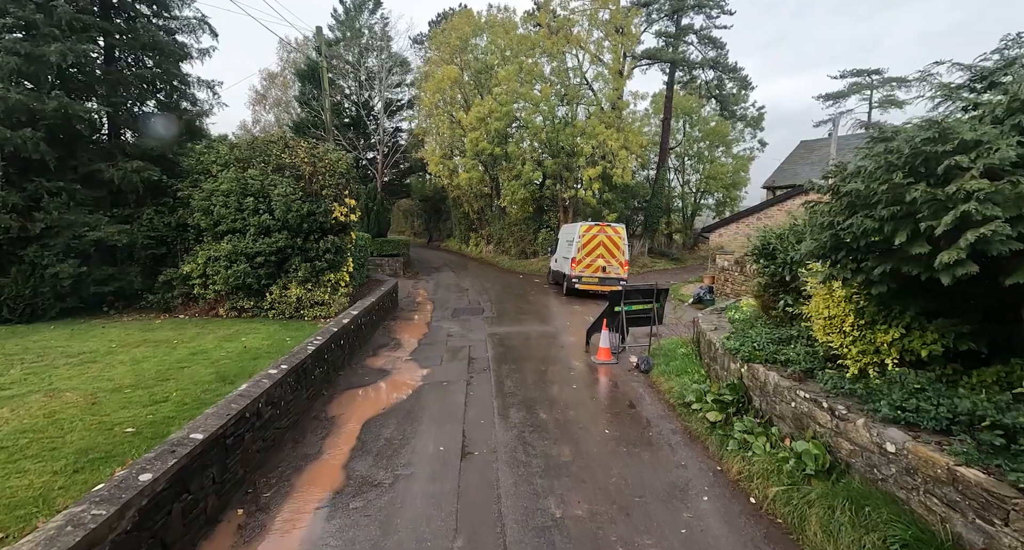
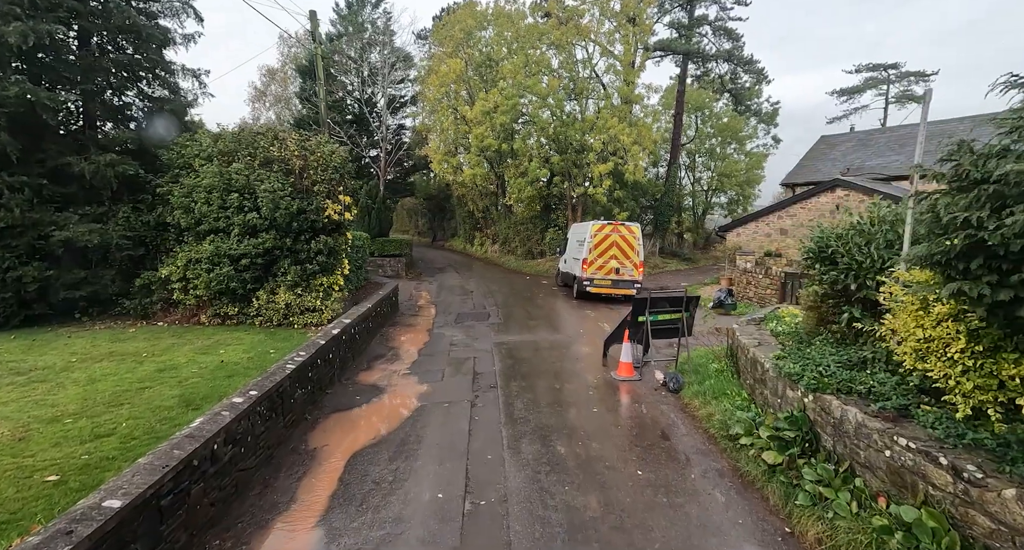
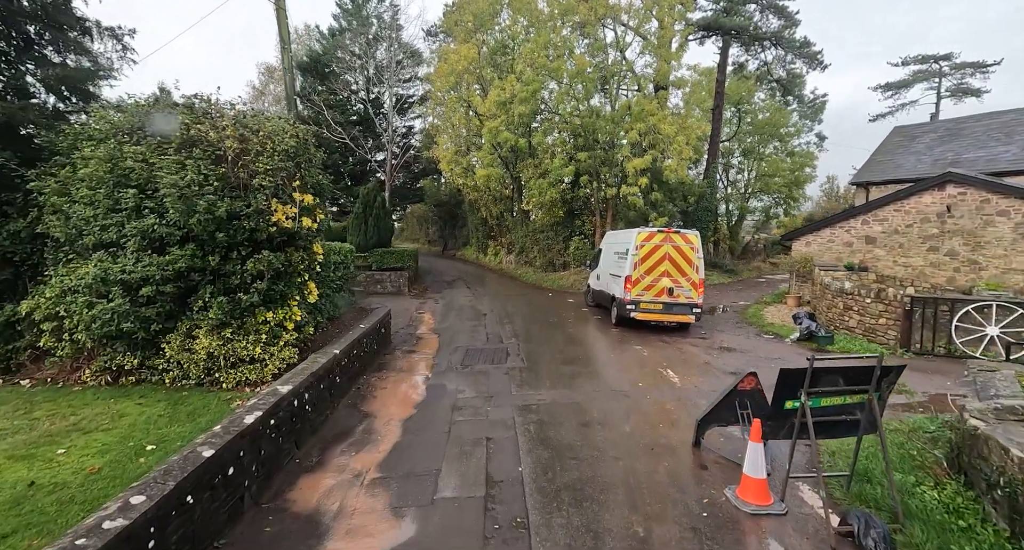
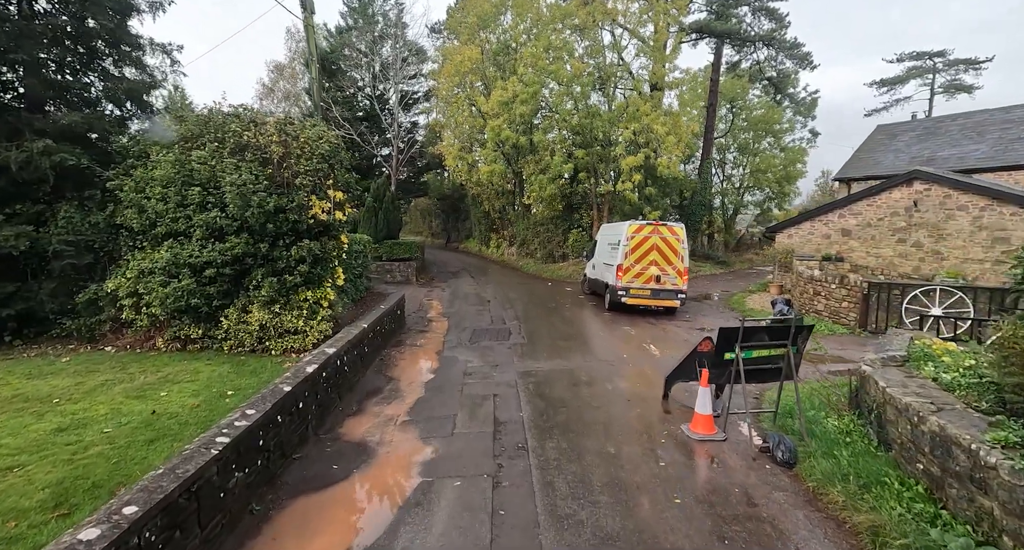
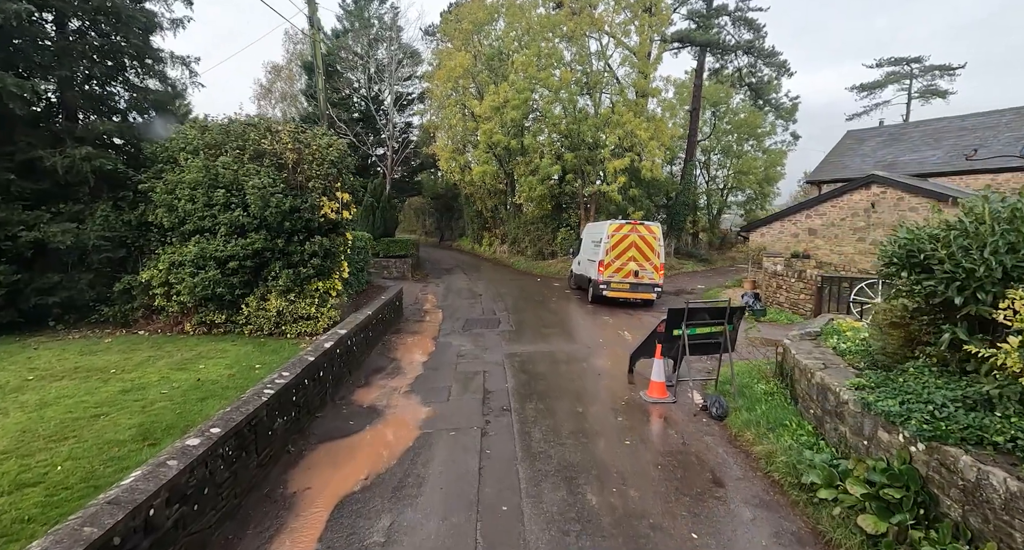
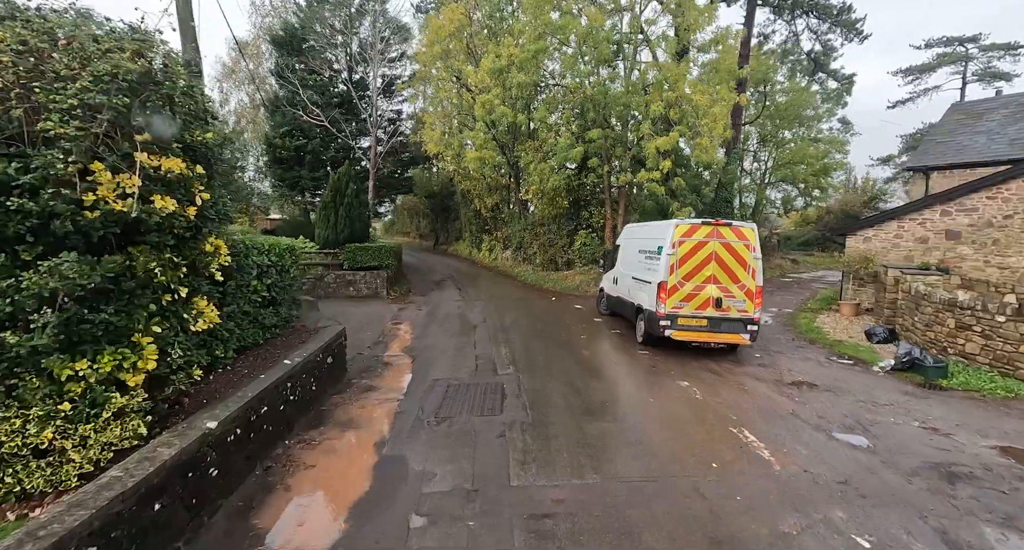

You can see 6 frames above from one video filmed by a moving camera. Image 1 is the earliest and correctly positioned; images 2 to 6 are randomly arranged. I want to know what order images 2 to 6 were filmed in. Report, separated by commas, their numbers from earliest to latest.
2, 5, 4, 3, 6
